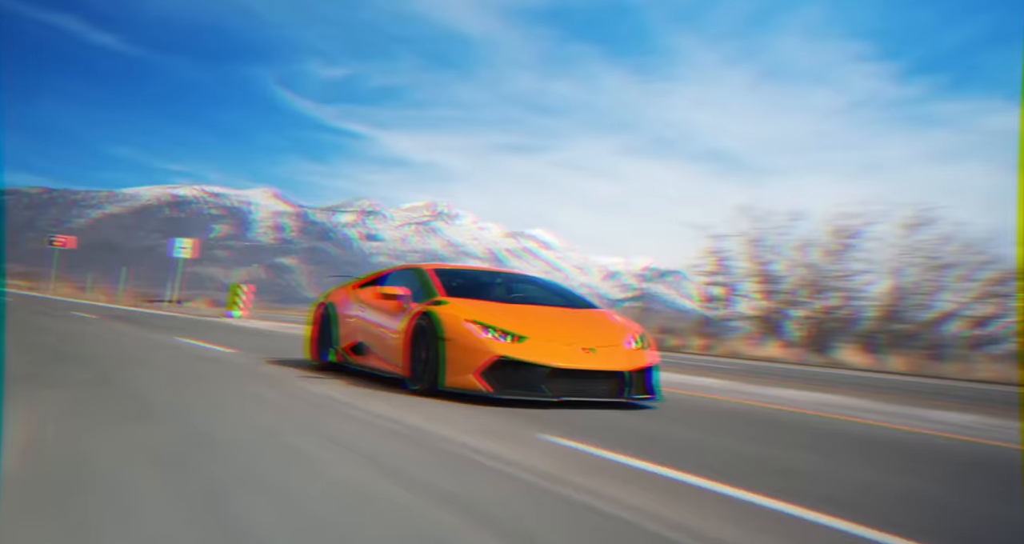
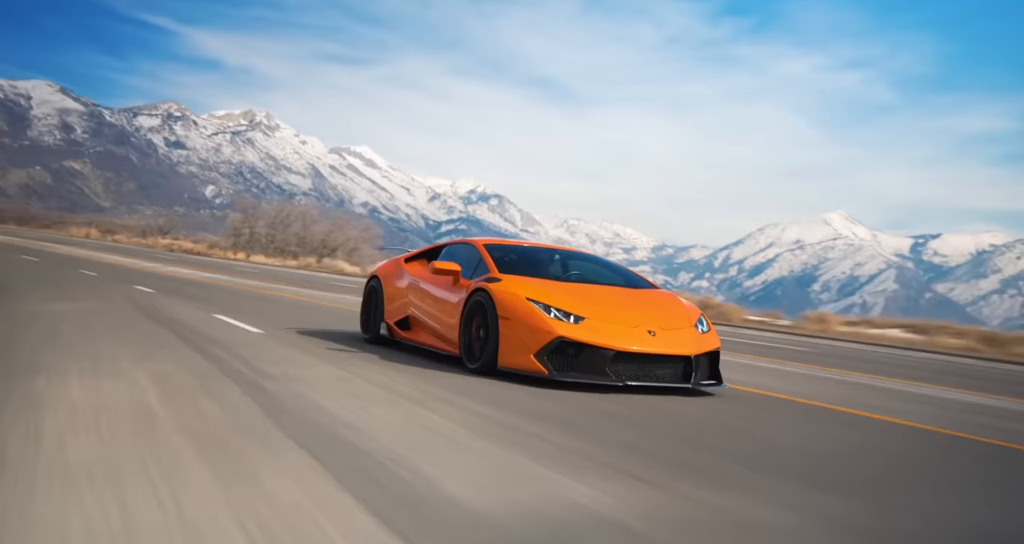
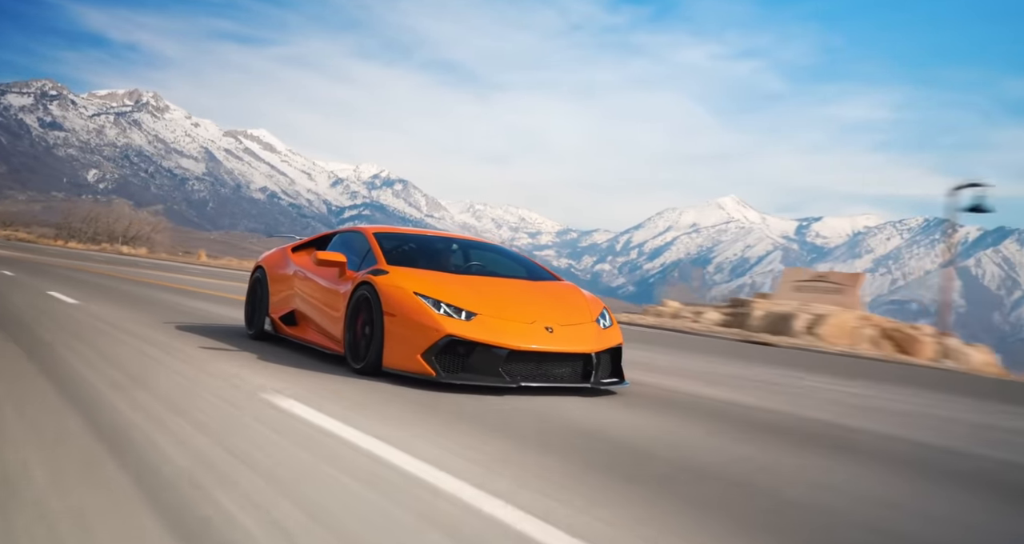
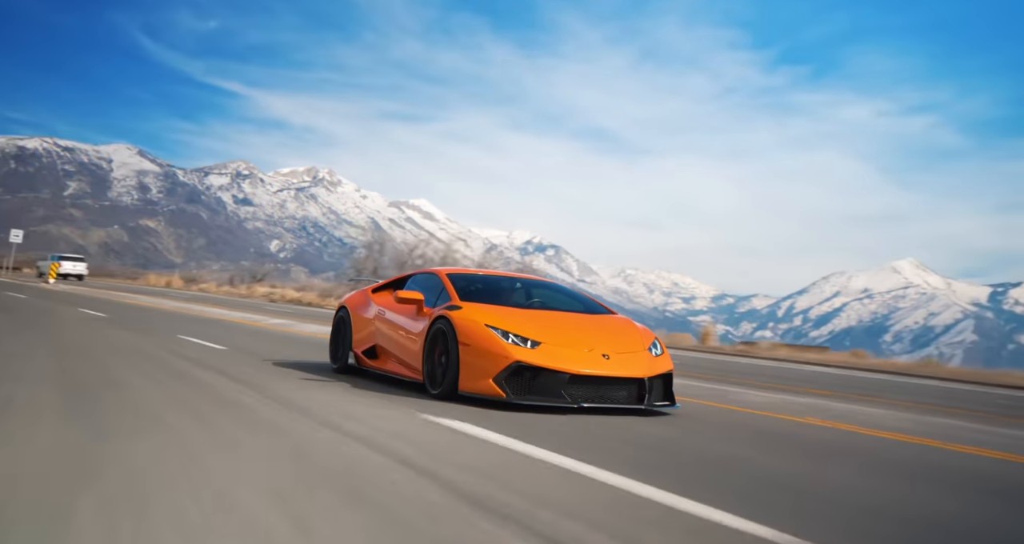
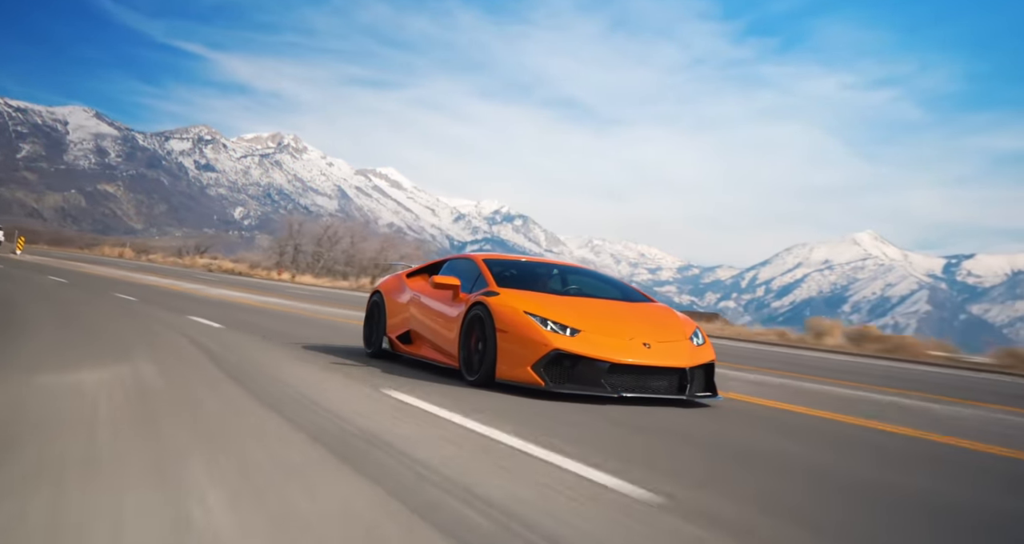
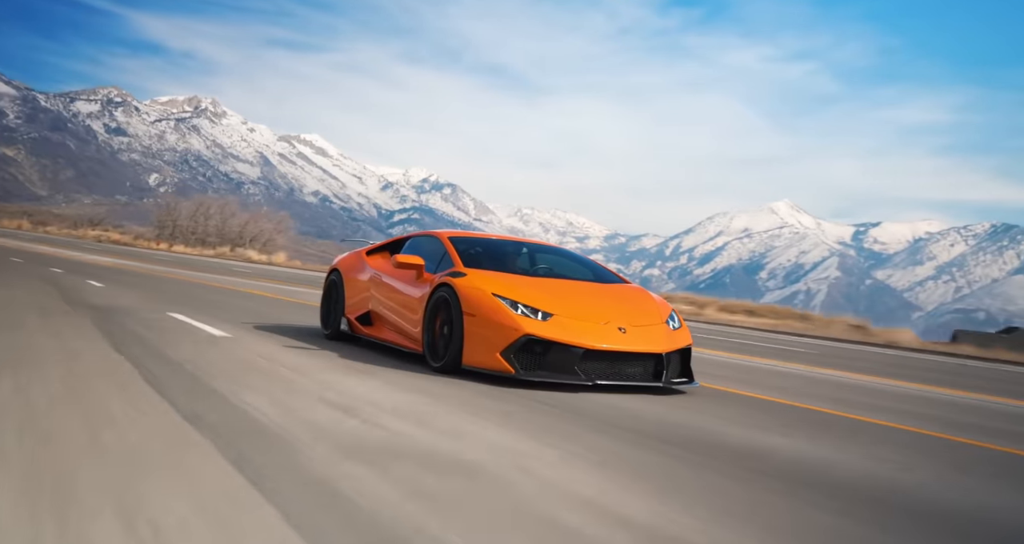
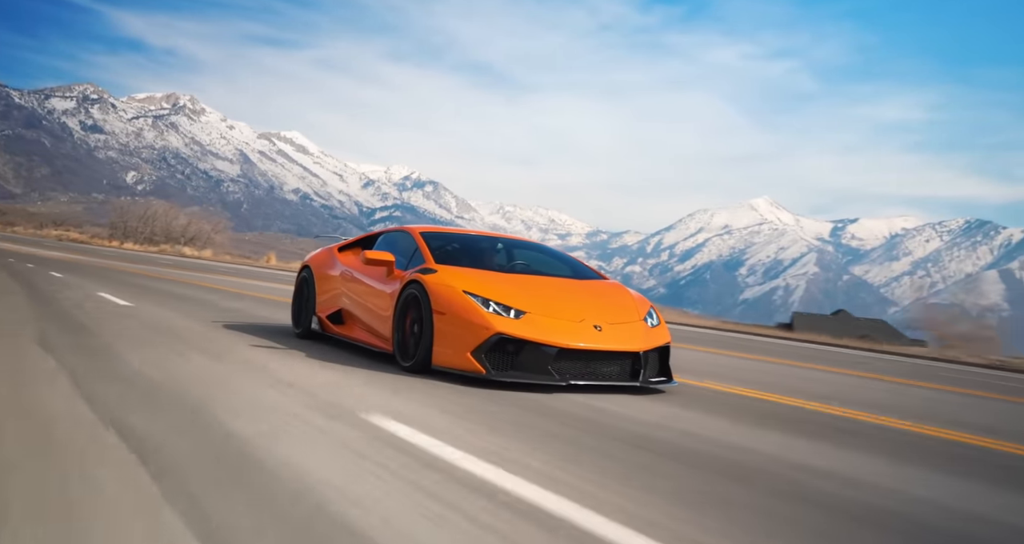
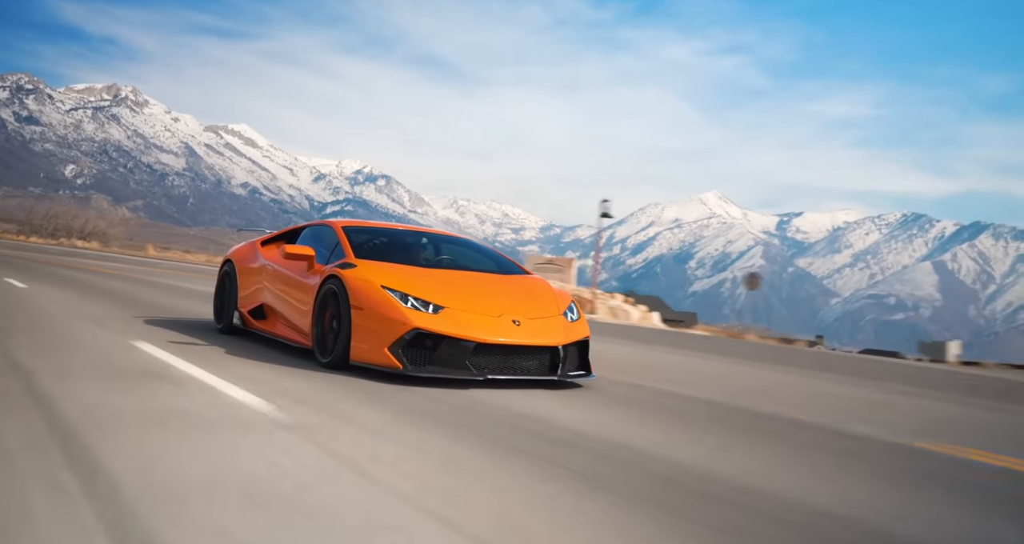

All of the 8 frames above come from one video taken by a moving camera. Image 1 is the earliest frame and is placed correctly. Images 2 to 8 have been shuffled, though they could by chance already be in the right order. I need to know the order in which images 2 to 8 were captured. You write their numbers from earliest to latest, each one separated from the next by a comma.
4, 5, 2, 6, 7, 3, 8
